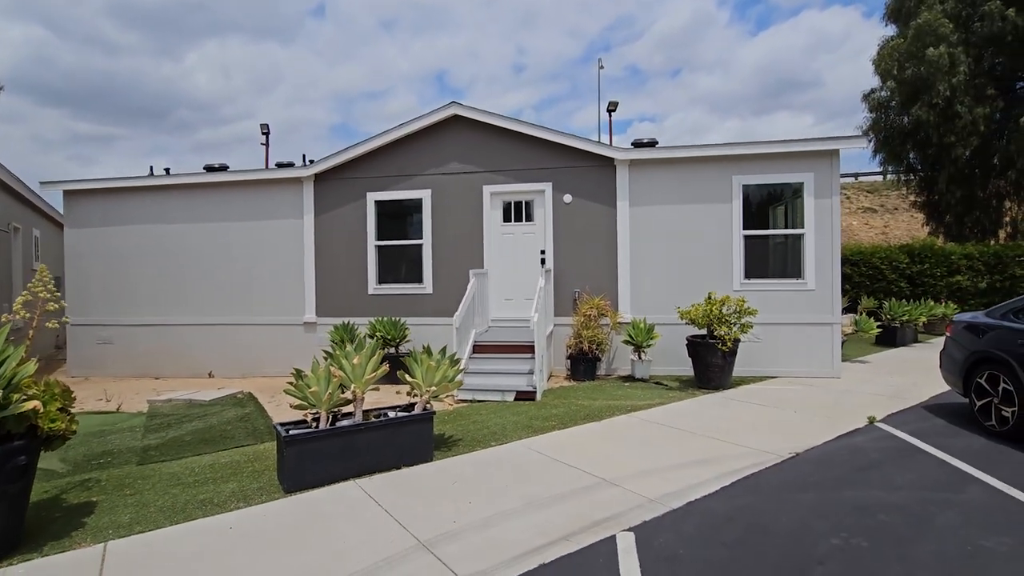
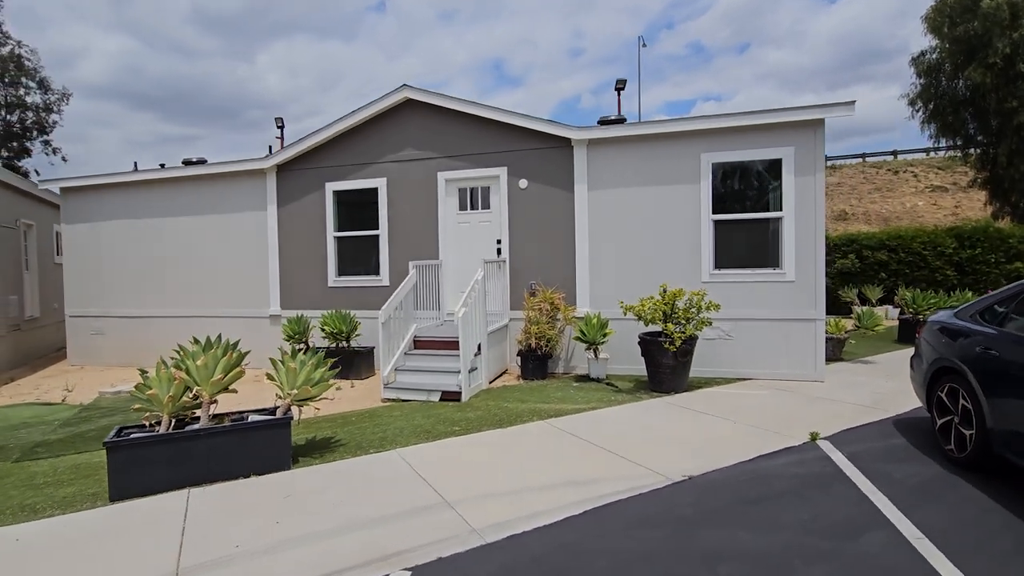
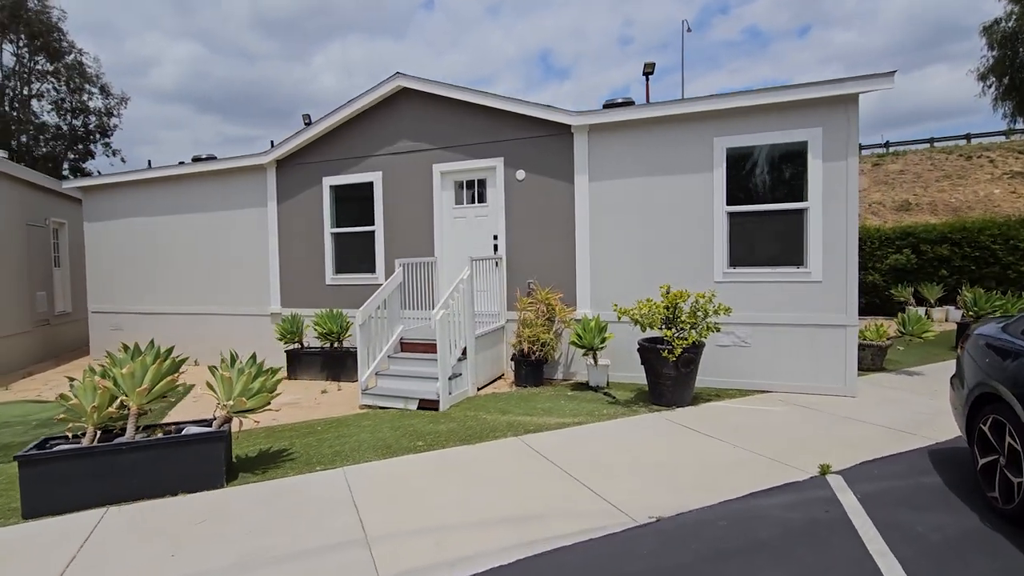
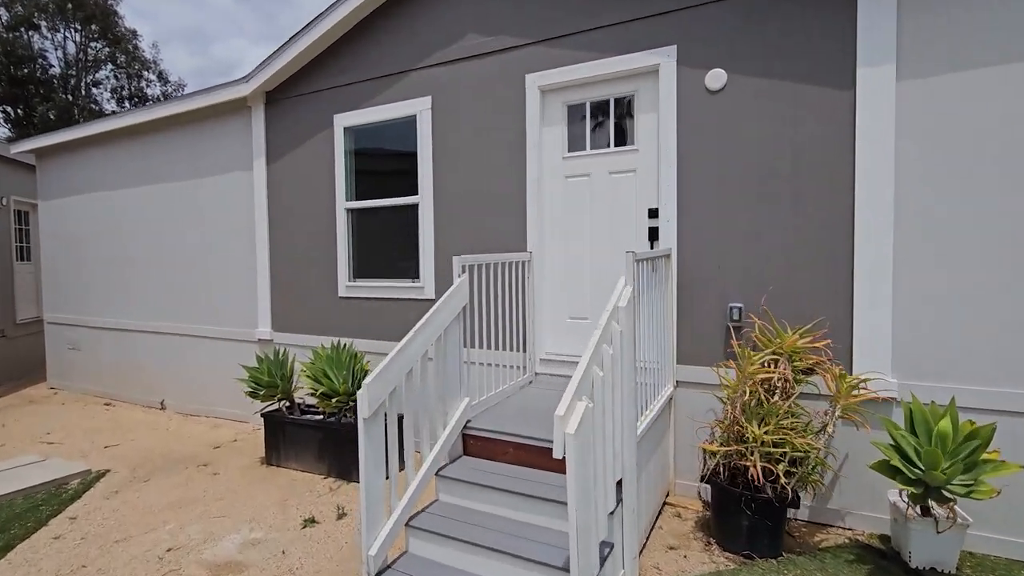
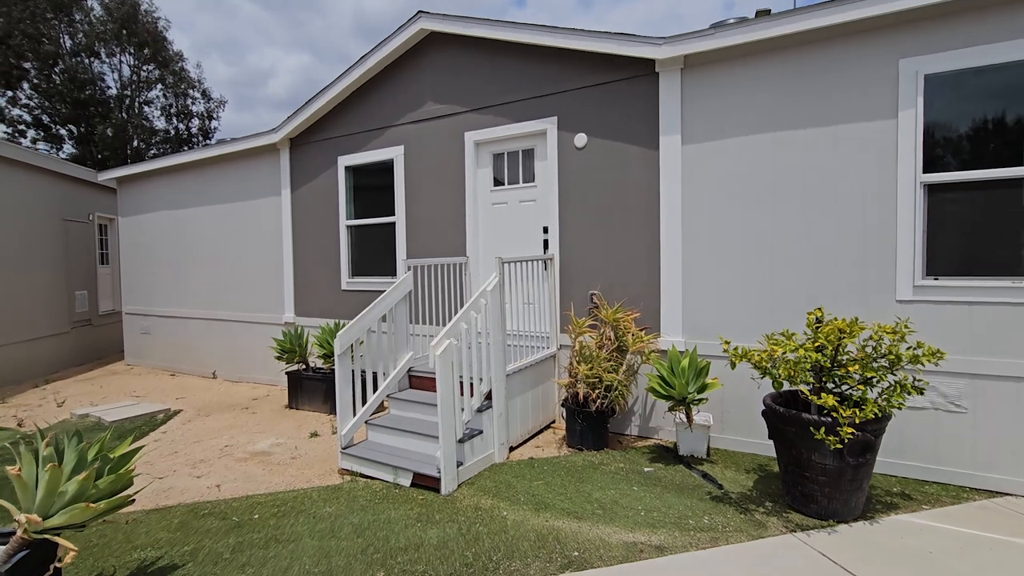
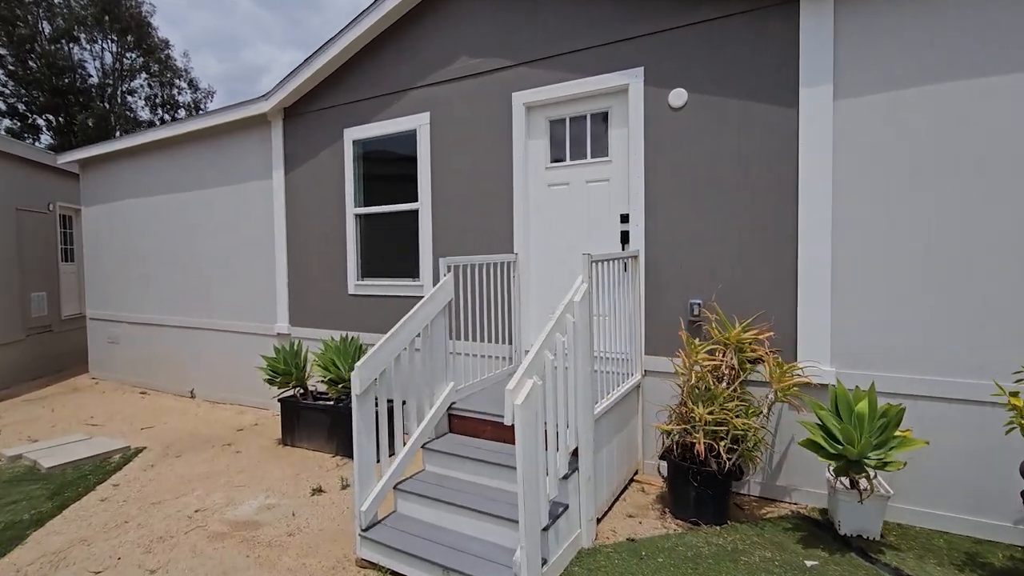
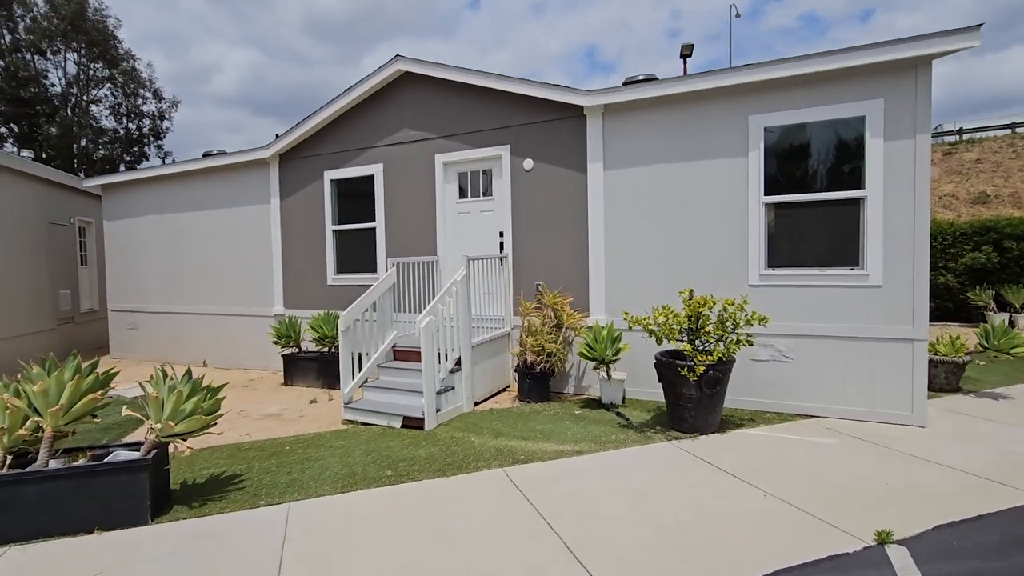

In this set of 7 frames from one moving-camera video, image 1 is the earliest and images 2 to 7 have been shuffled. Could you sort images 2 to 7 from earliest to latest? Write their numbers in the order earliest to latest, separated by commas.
2, 3, 7, 5, 6, 4
